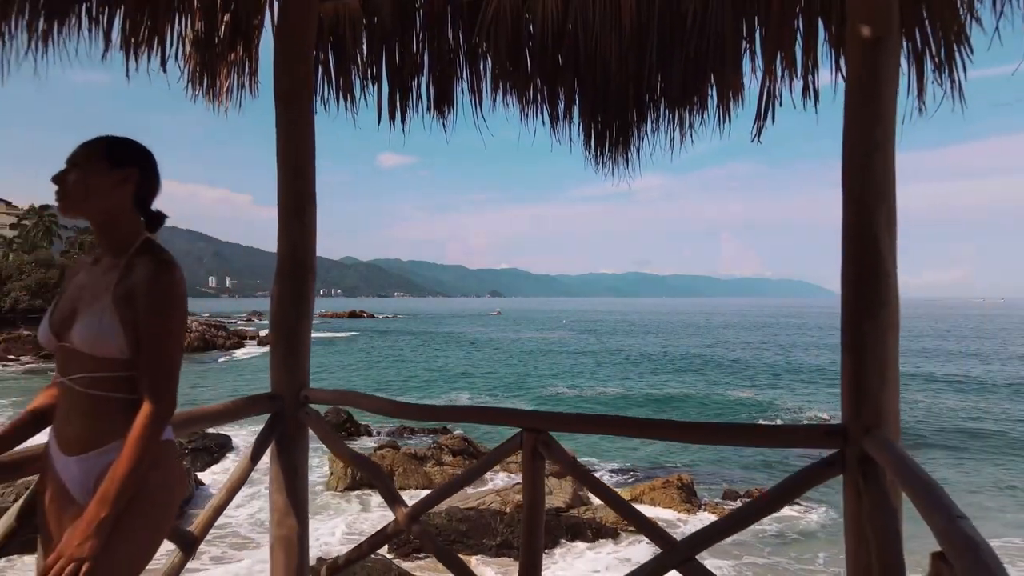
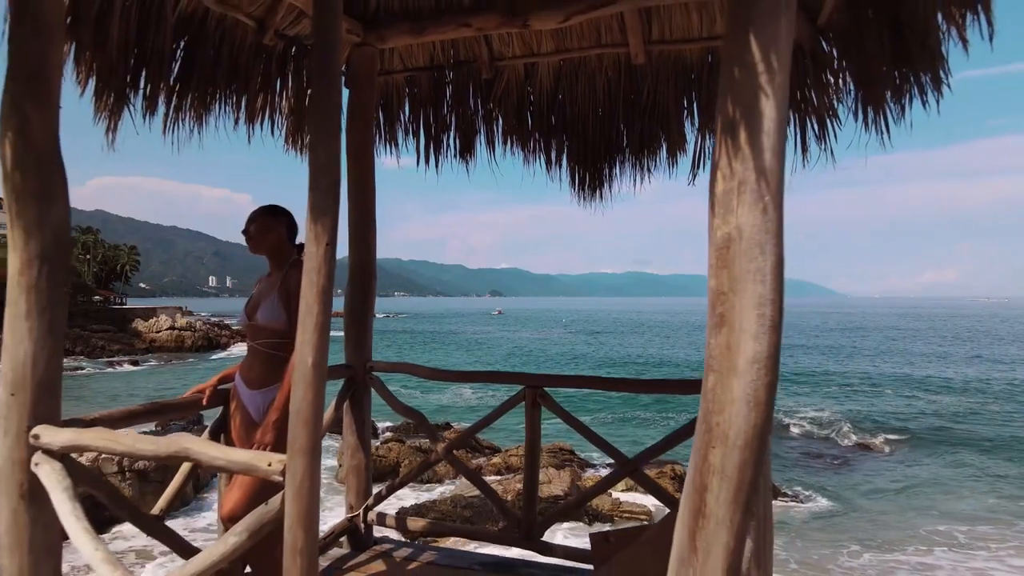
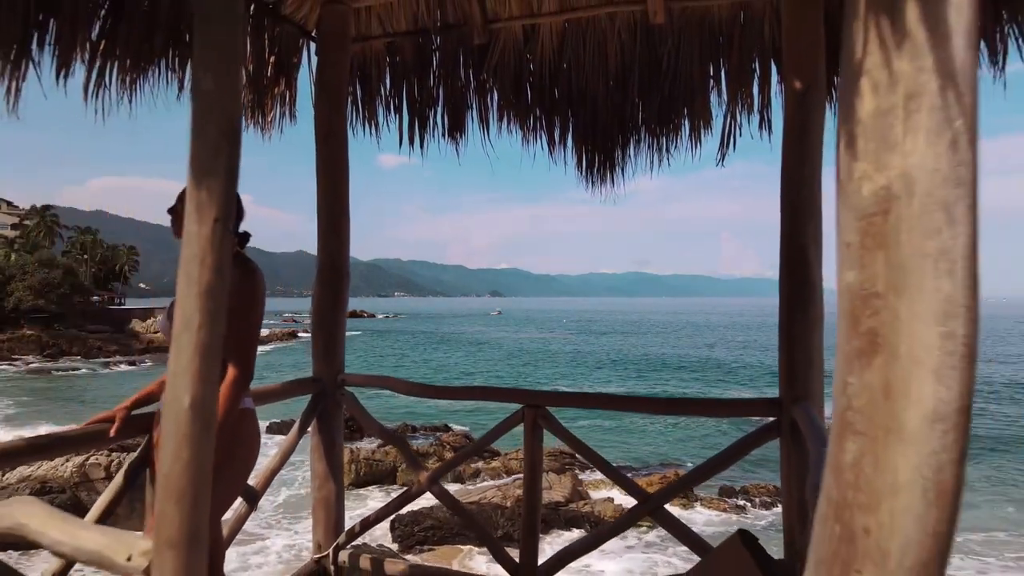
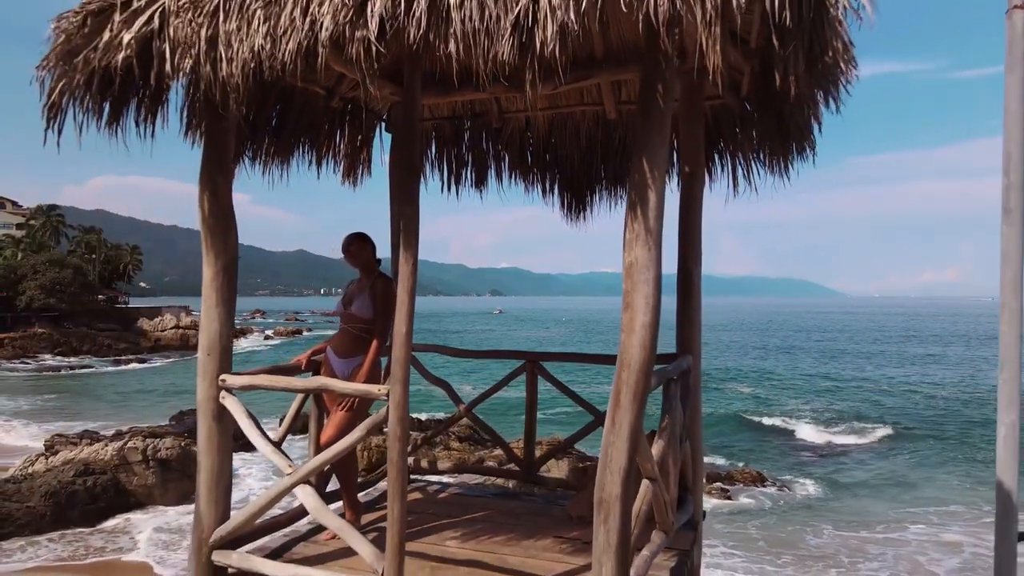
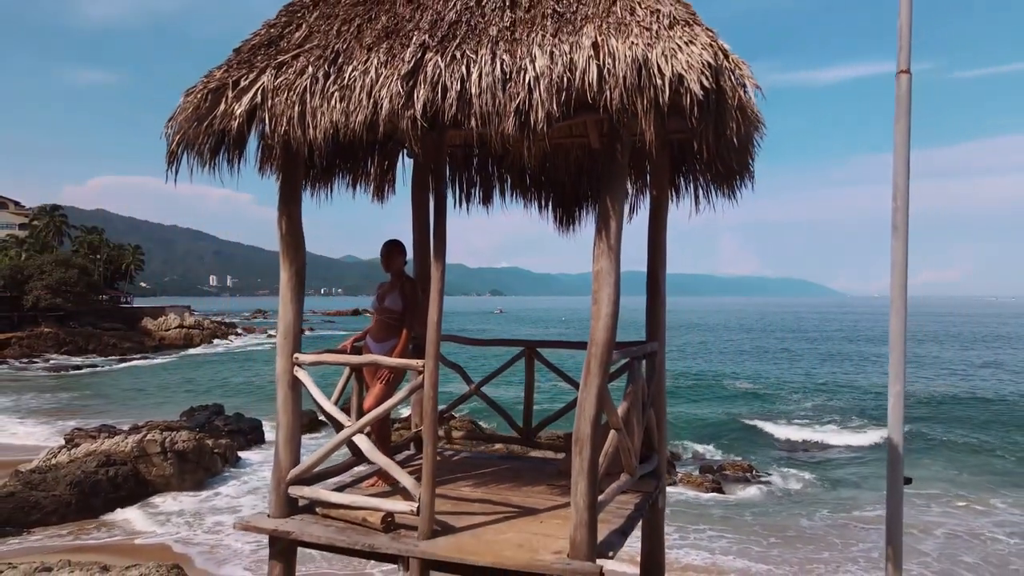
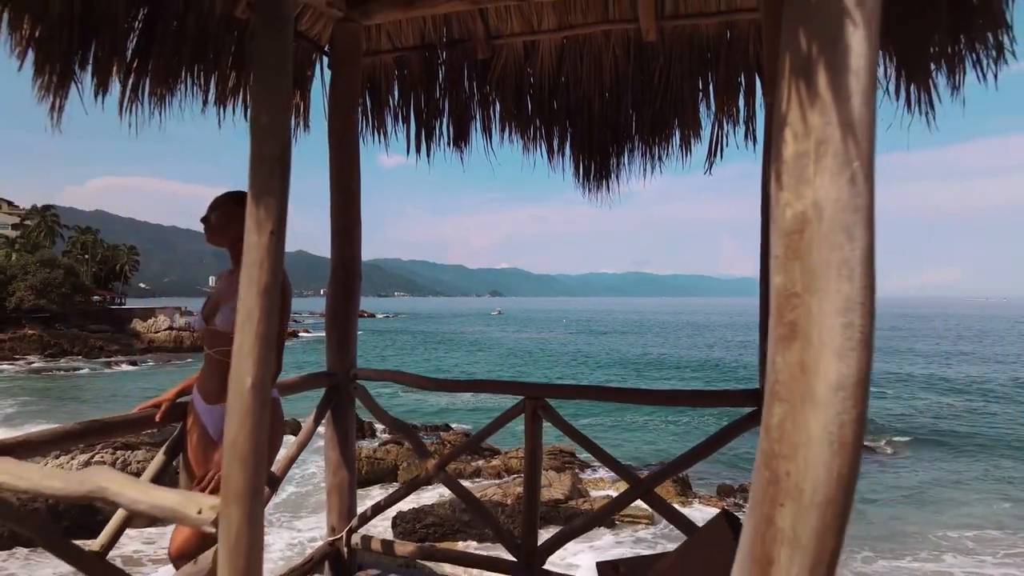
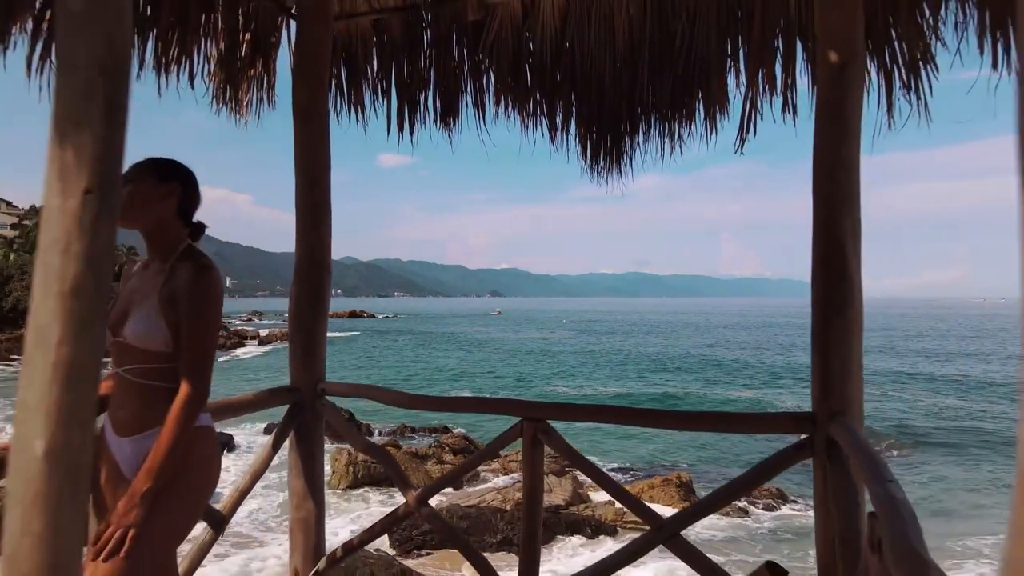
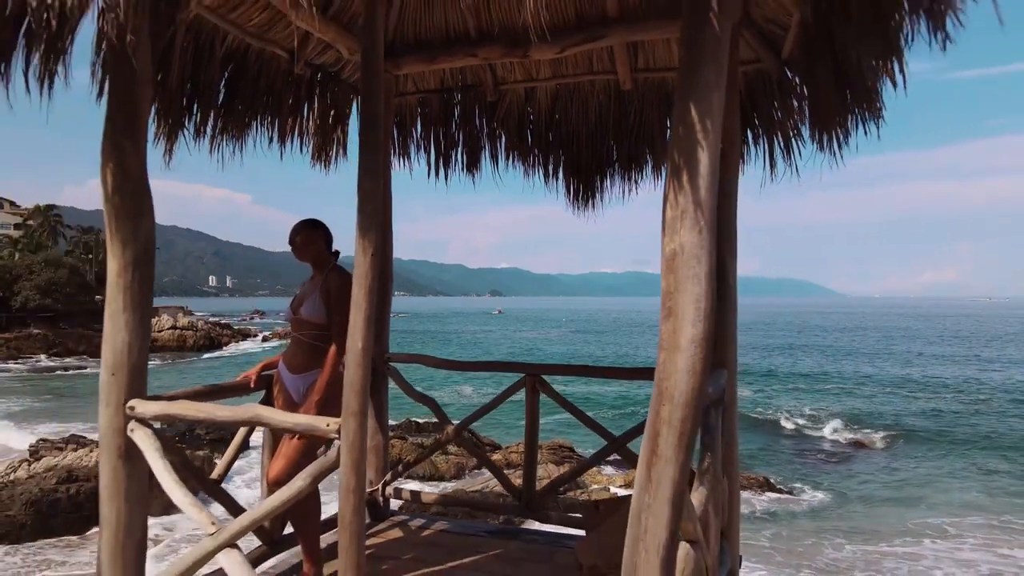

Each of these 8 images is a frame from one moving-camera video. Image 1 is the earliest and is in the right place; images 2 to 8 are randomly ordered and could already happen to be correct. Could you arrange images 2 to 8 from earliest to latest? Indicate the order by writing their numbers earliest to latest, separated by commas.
7, 3, 6, 2, 8, 4, 5
